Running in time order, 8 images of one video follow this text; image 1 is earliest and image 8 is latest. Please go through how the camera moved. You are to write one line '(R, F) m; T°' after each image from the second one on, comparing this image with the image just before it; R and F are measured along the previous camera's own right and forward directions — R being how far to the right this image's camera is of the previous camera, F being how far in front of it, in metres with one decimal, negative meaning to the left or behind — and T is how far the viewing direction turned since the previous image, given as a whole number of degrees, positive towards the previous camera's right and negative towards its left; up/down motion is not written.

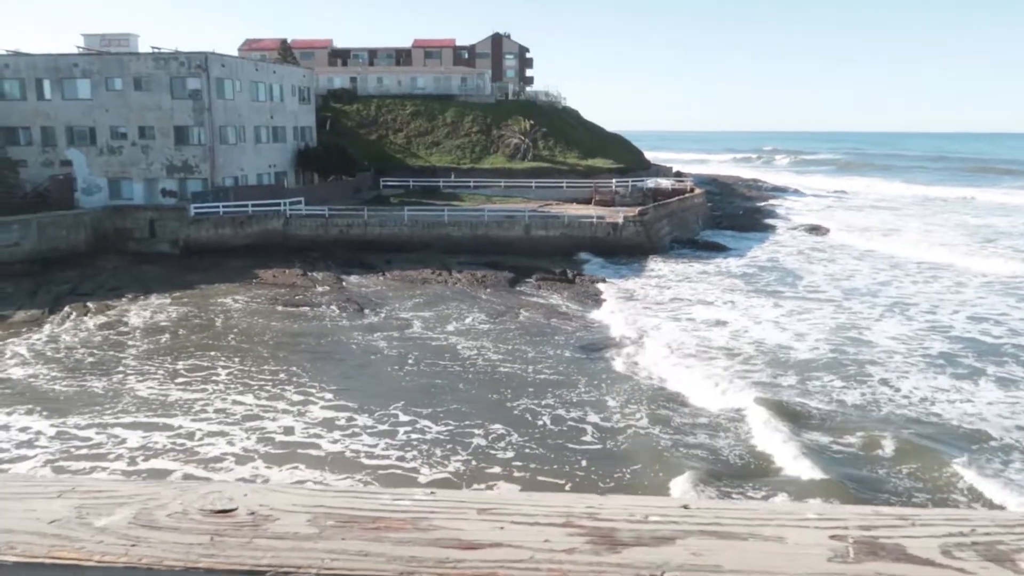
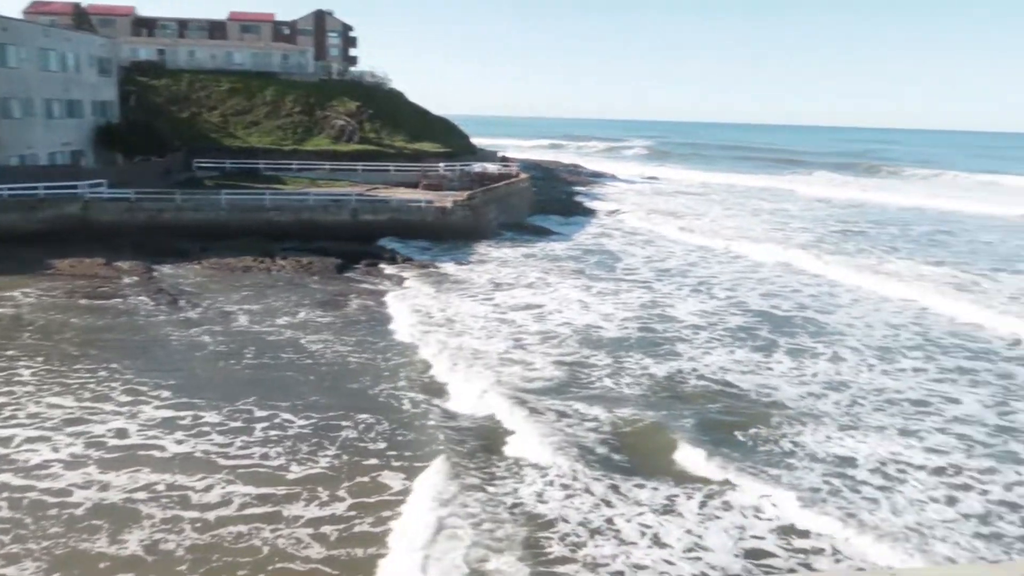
(-1.3, +0.7) m; +13°
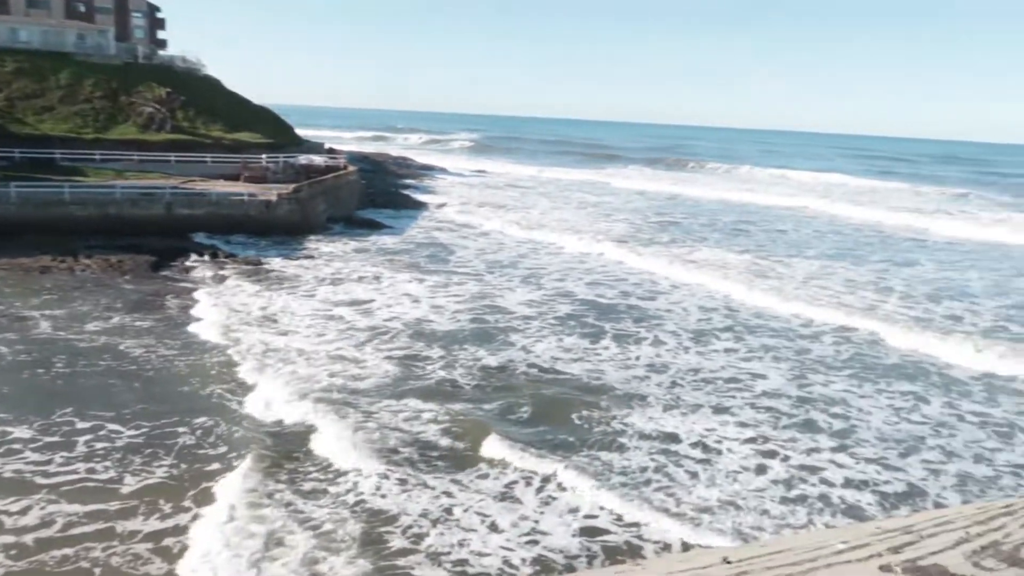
(-0.6, 0.0) m; +12°
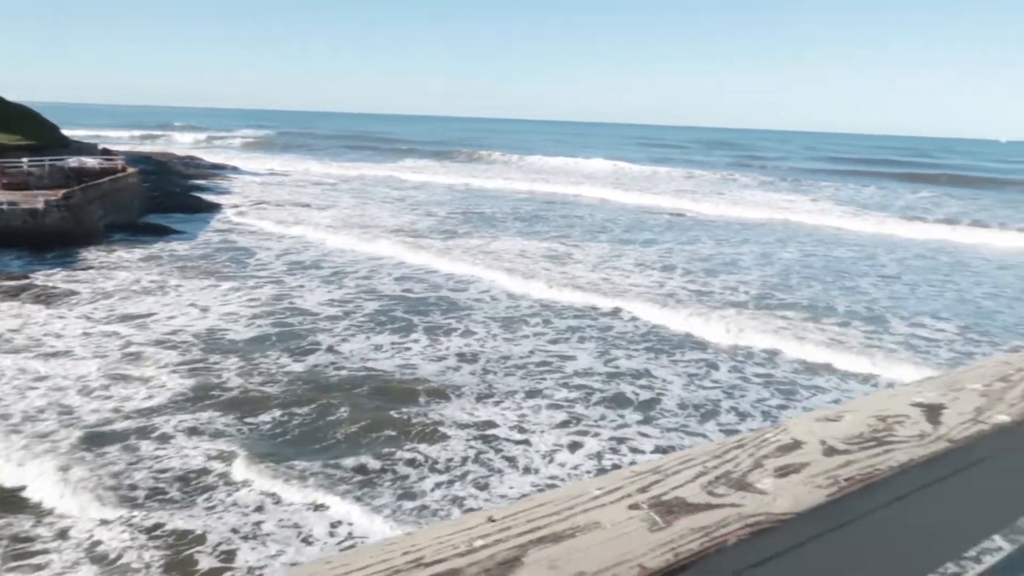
(+0.3, -0.1) m; +14°
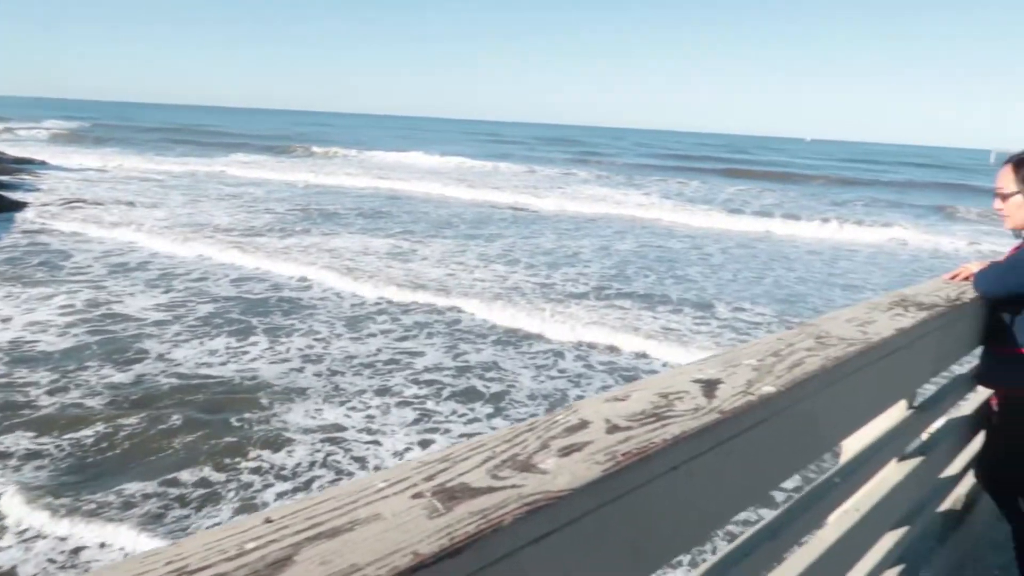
(+0.4, -0.1) m; +11°
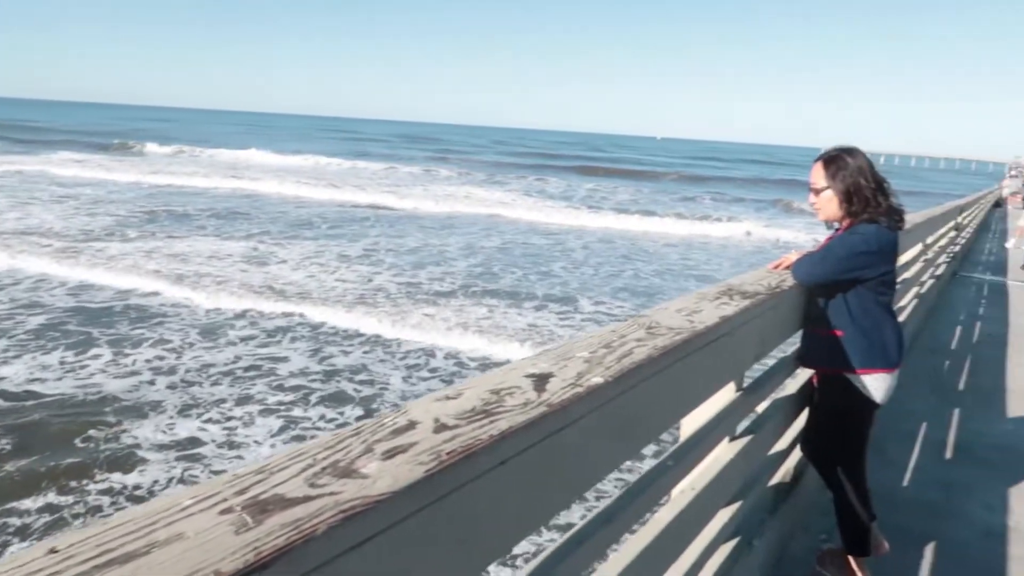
(+0.3, 0.0) m; +10°
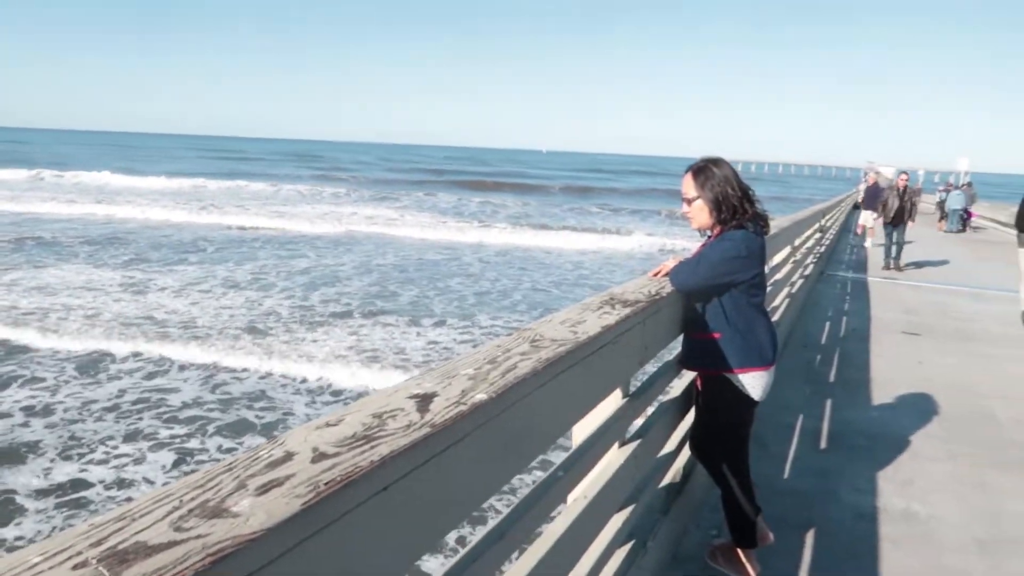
(+0.2, 0.0) m; +8°
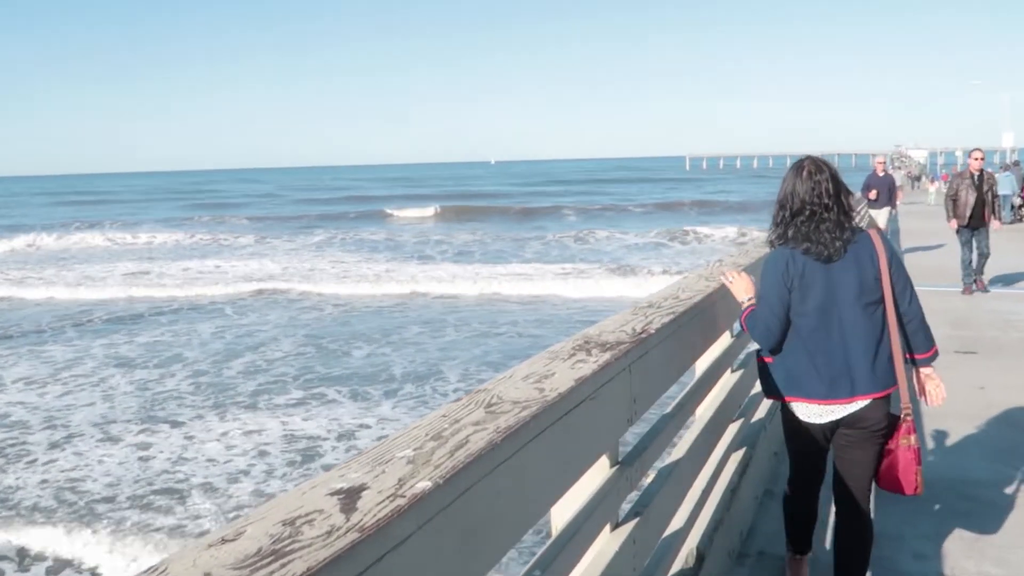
(+0.6, +1.5) m; -2°
